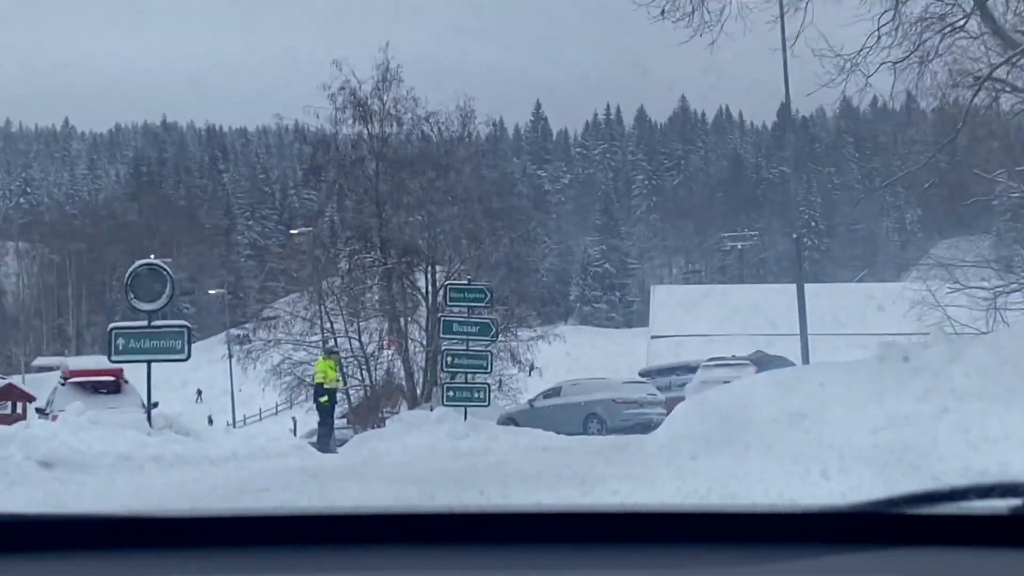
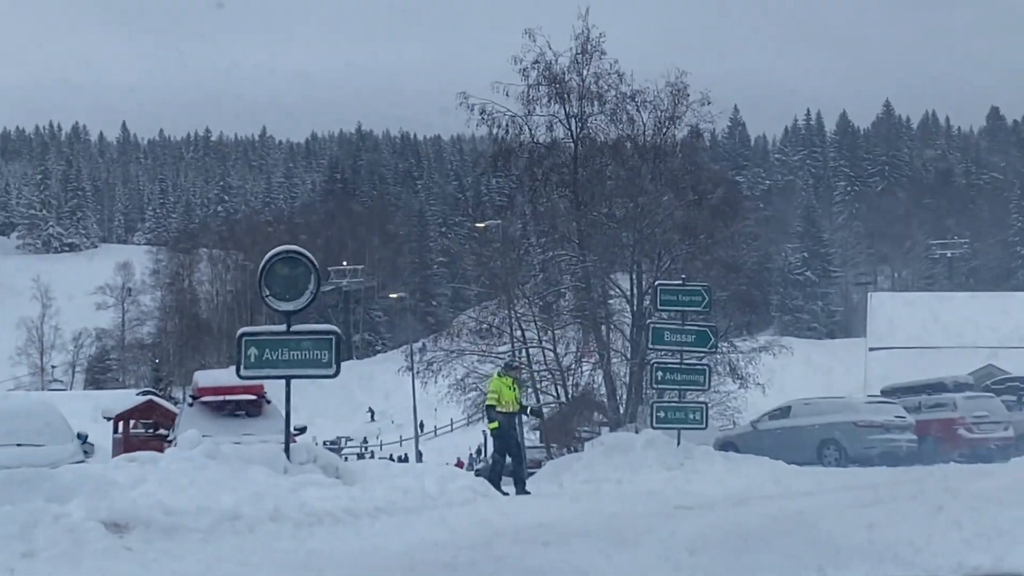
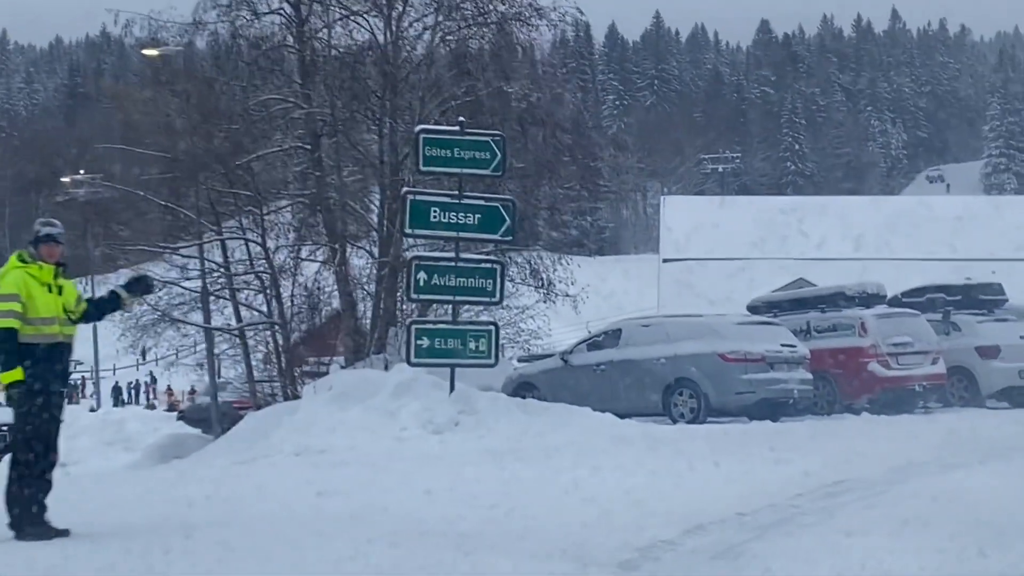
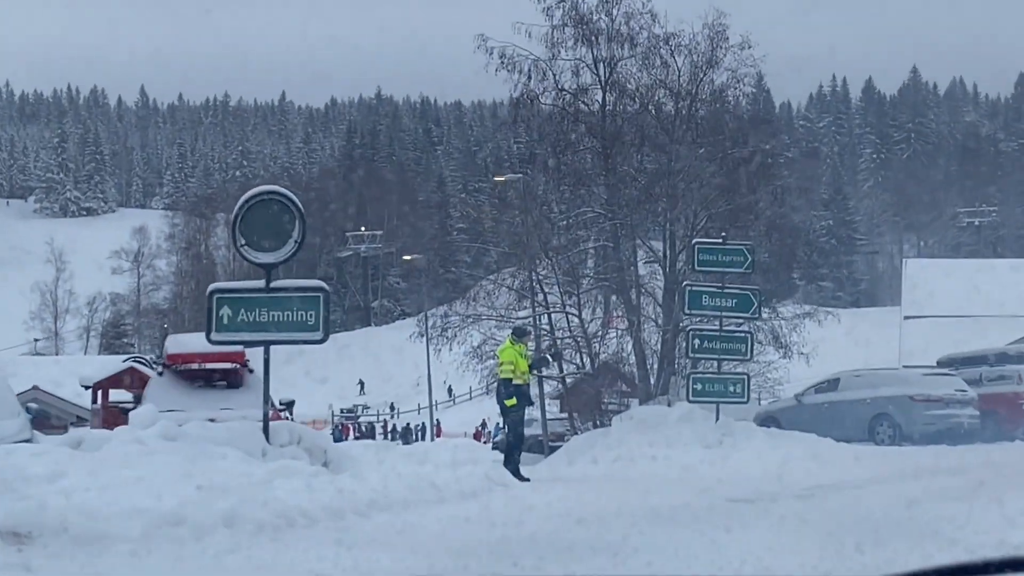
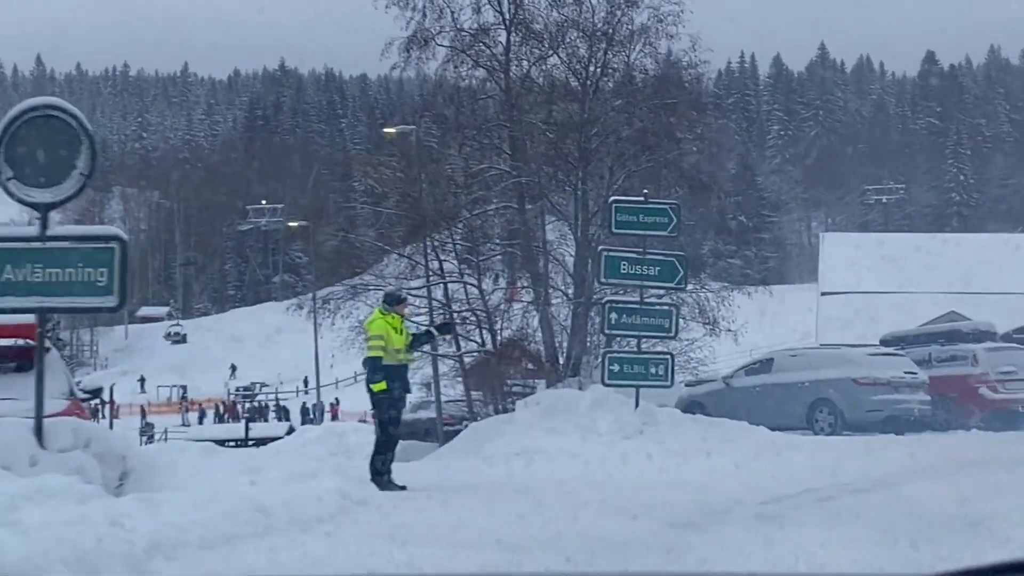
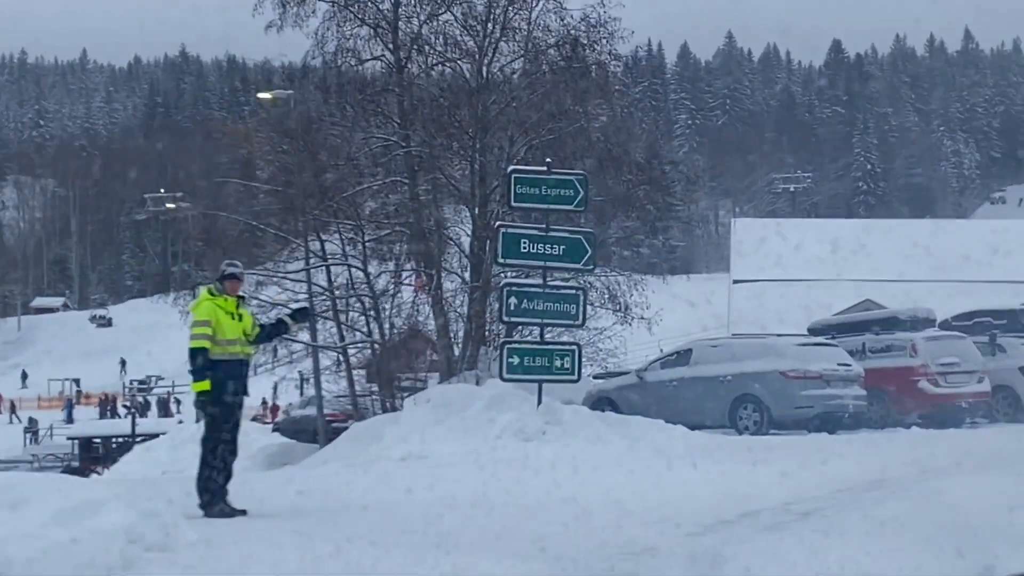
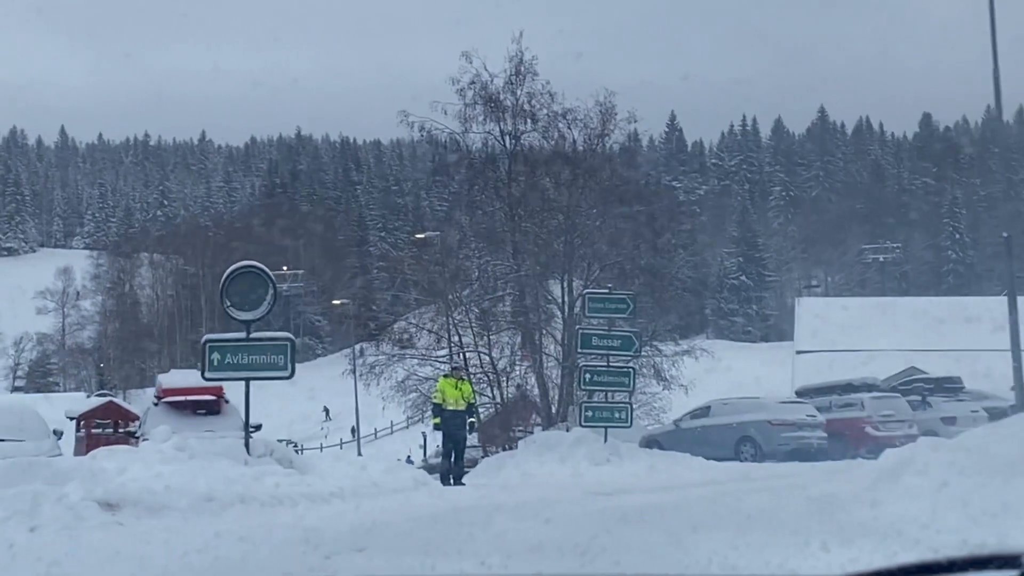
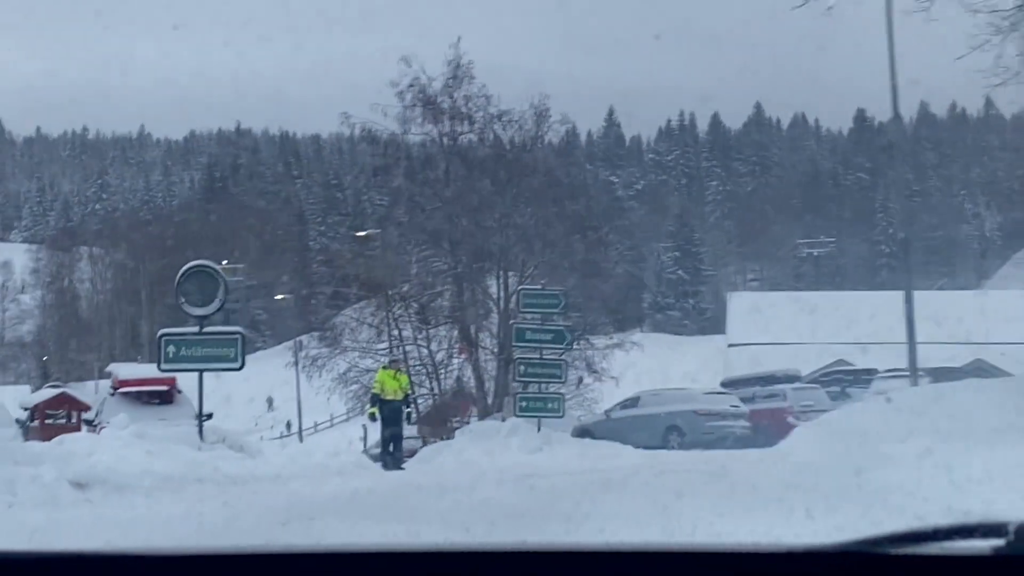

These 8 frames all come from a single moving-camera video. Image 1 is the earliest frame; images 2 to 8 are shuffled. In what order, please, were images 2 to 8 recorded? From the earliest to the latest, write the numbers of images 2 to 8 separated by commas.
8, 7, 2, 4, 5, 6, 3
